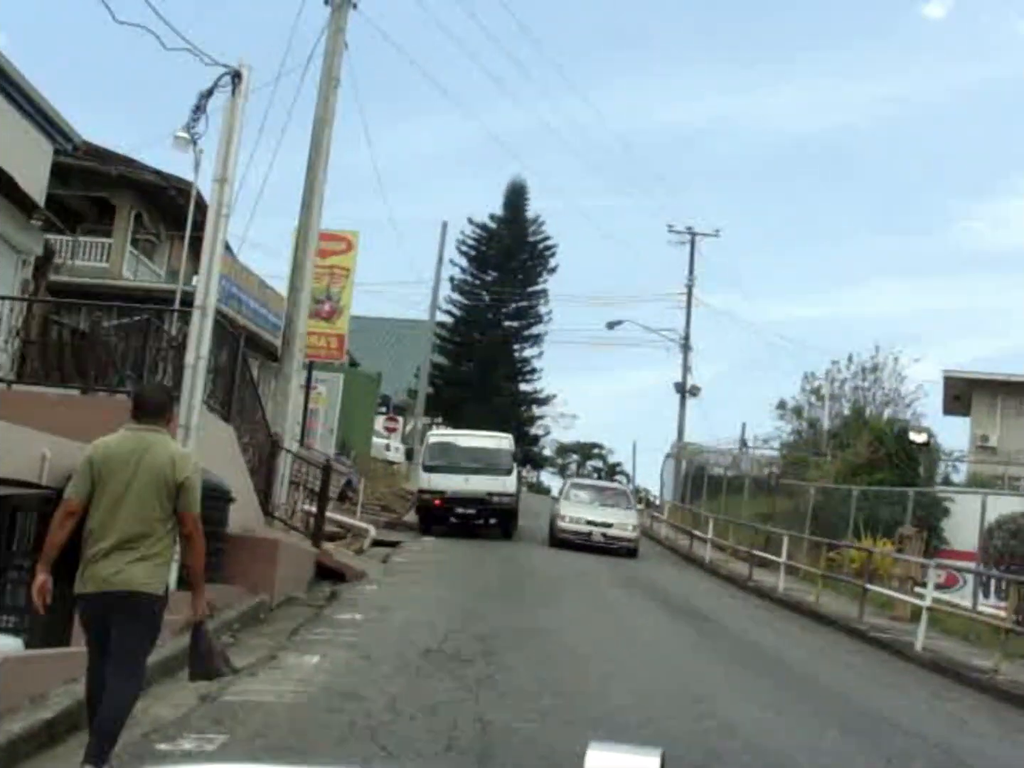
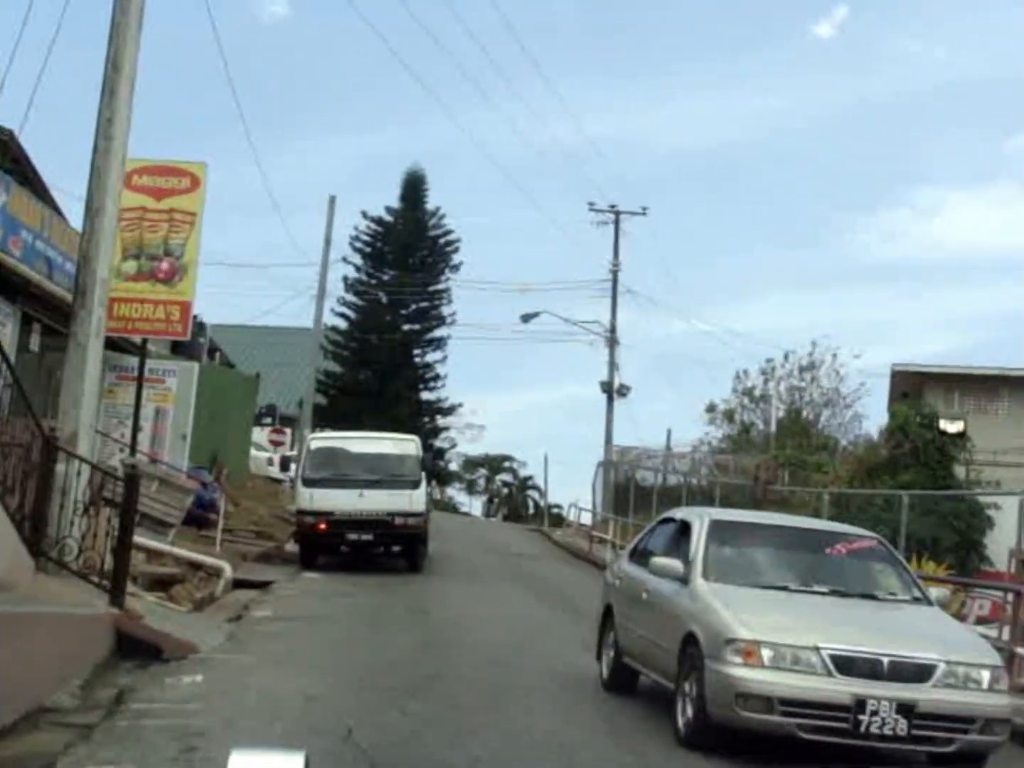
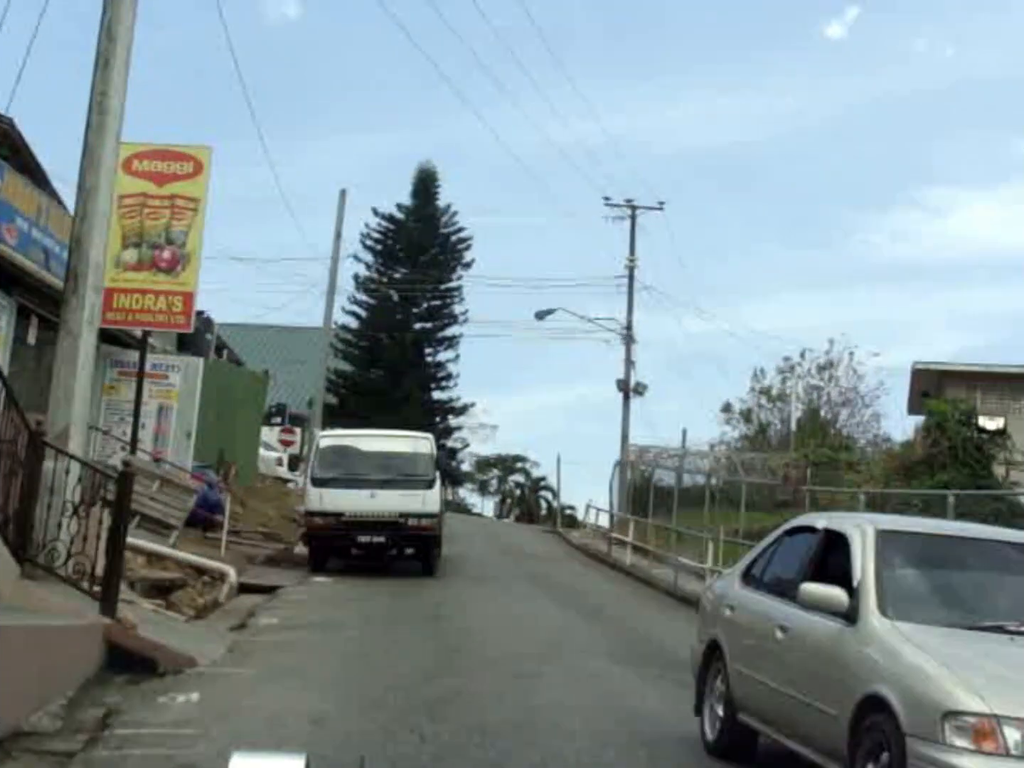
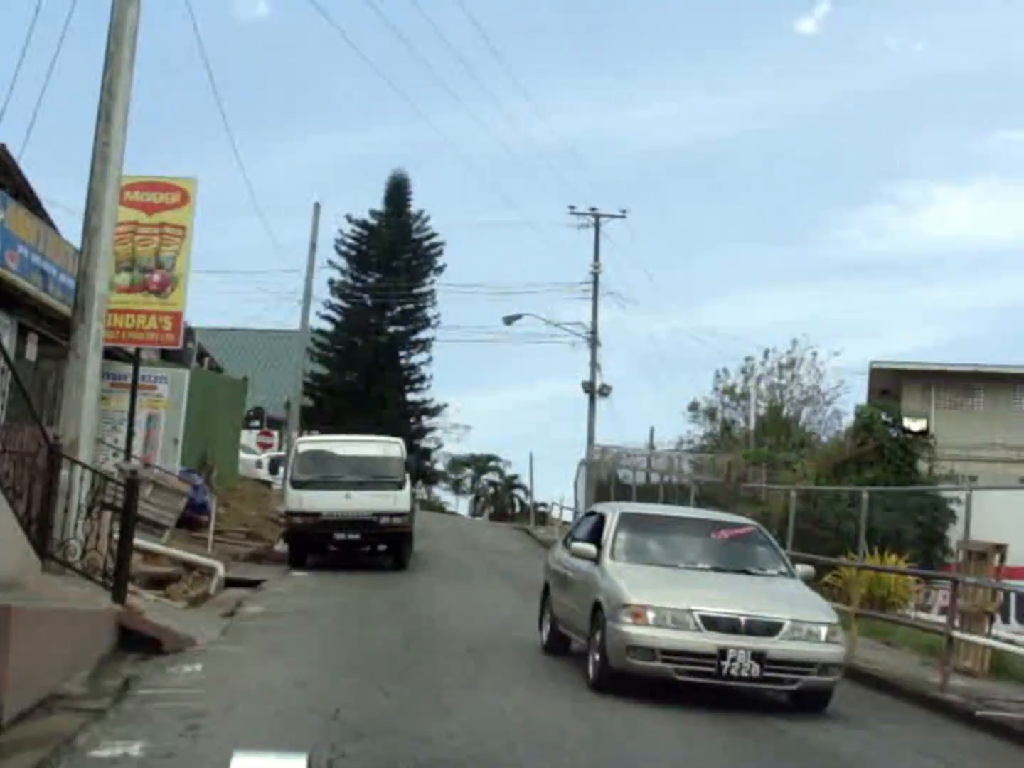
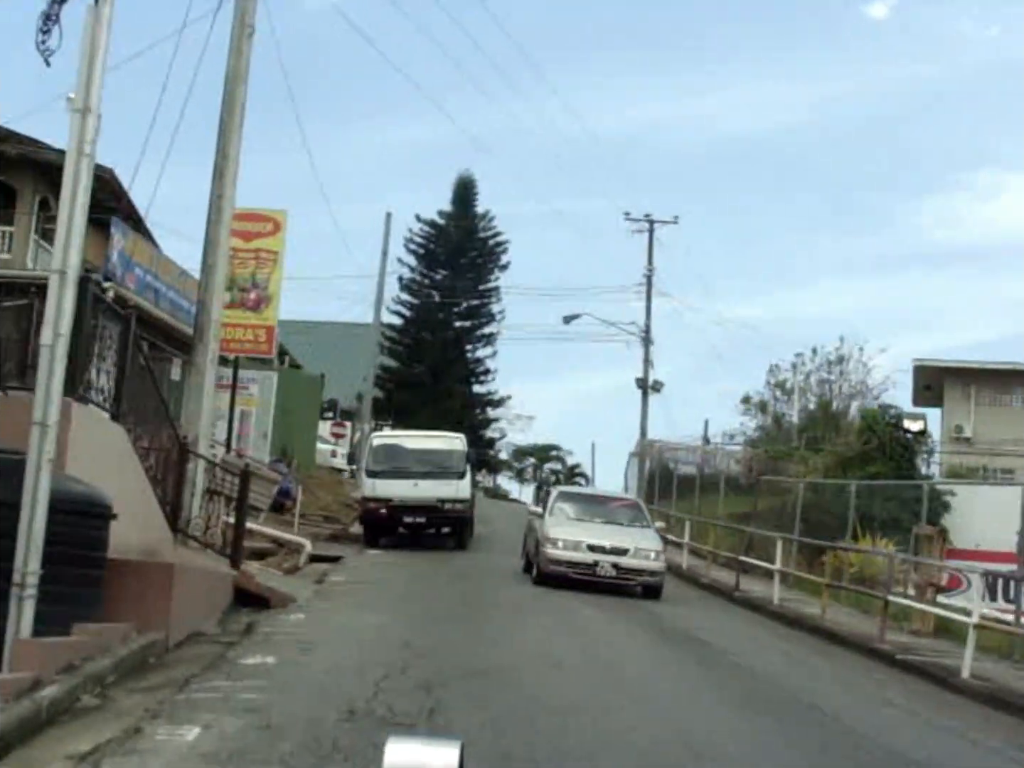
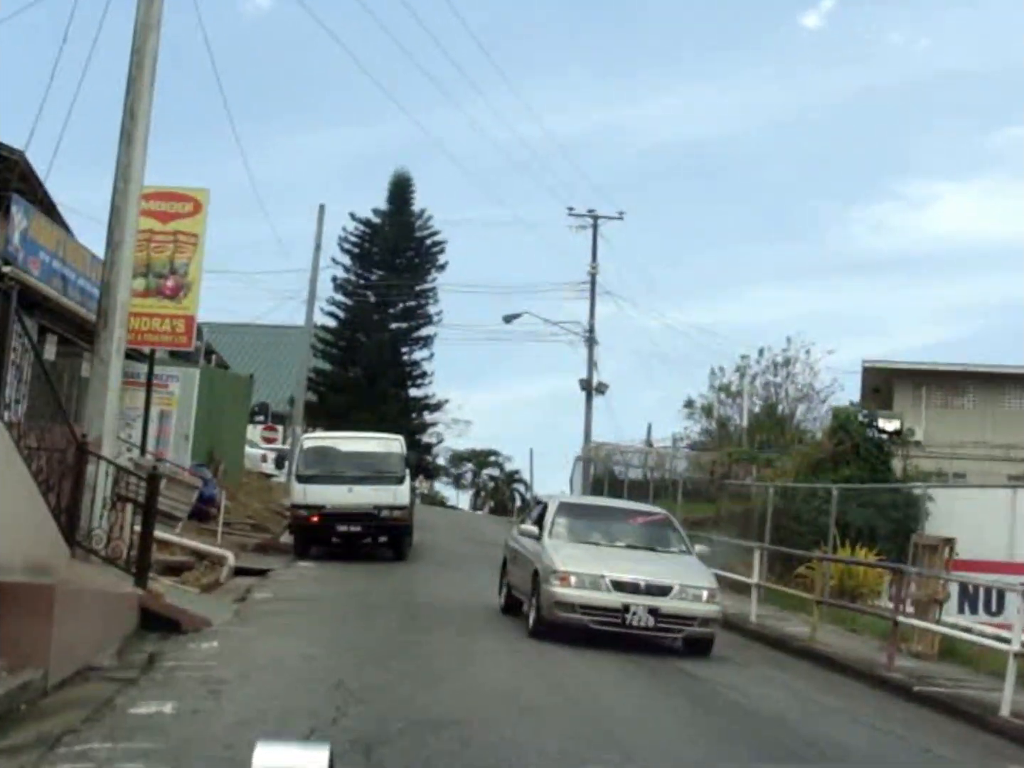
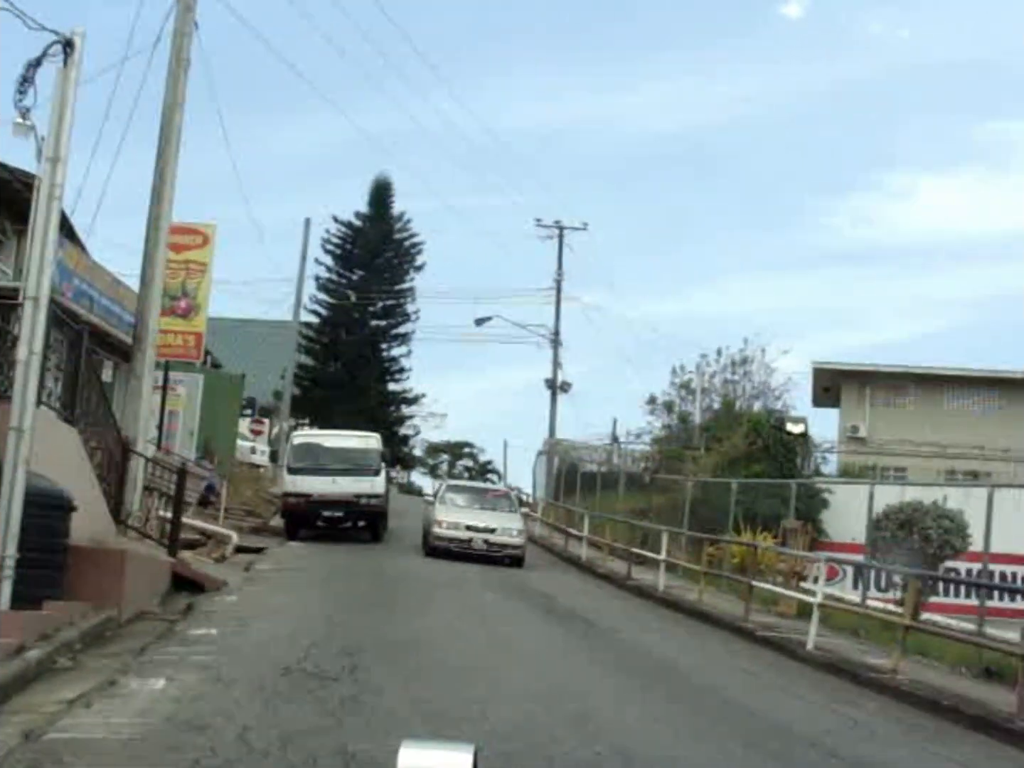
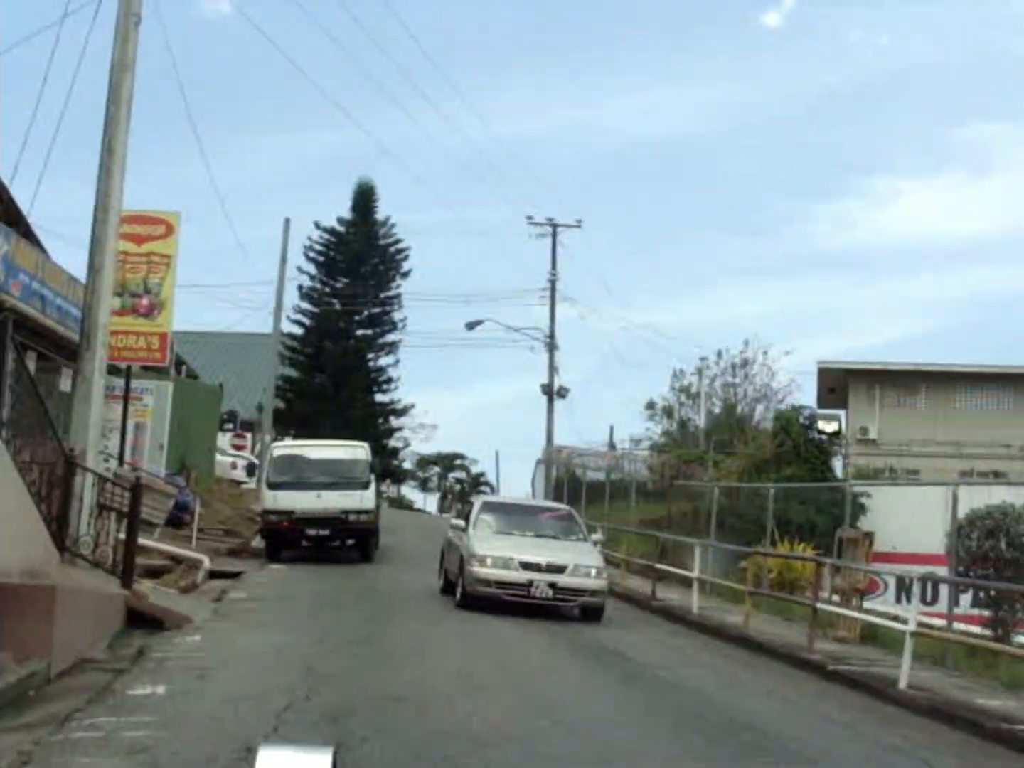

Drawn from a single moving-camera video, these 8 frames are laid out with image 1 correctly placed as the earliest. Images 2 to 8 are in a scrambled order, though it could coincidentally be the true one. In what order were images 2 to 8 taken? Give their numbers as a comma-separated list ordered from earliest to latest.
7, 5, 8, 6, 4, 2, 3
